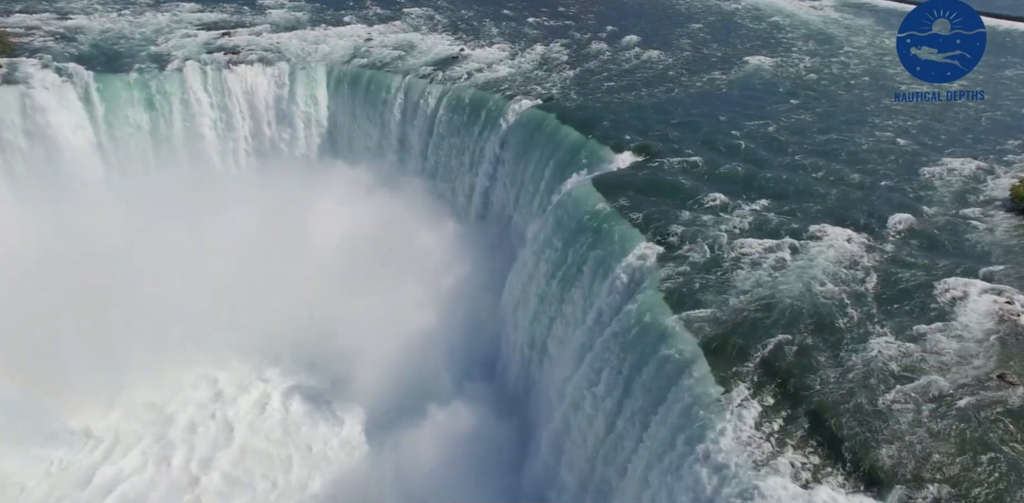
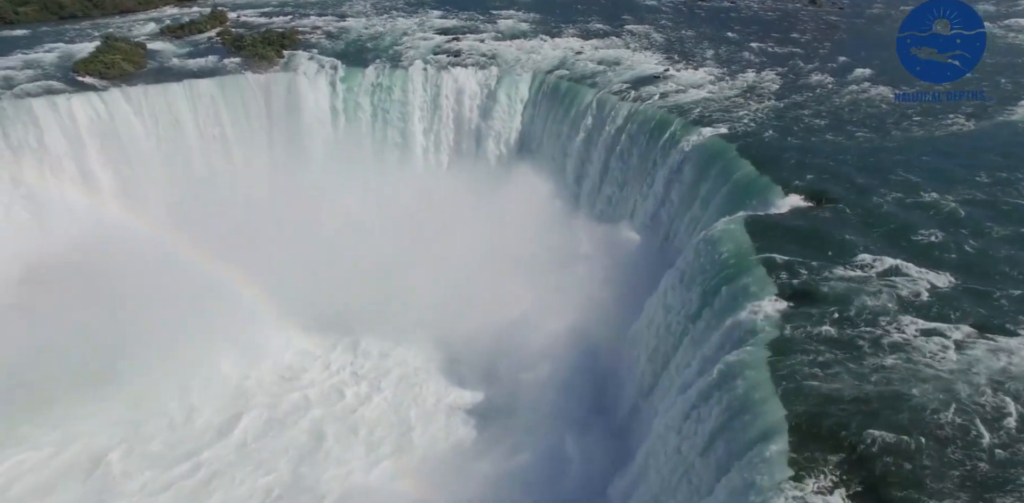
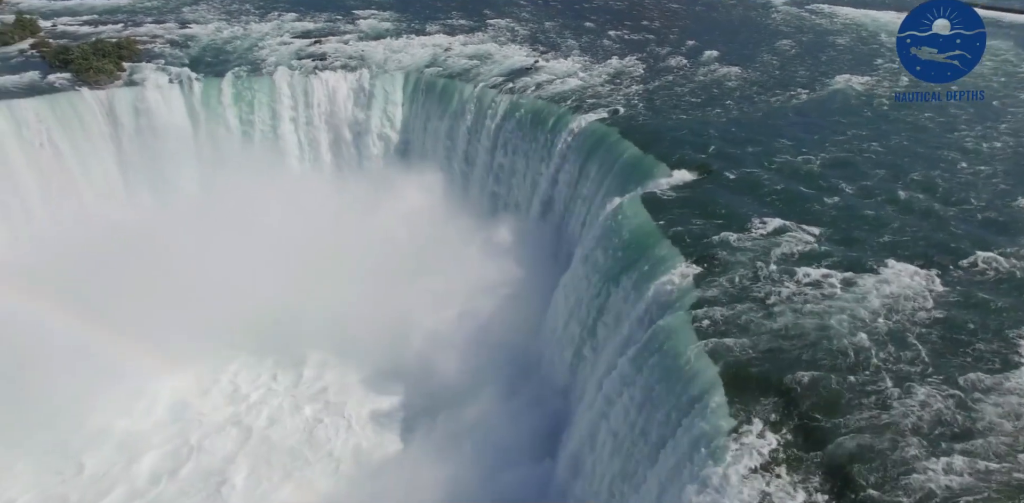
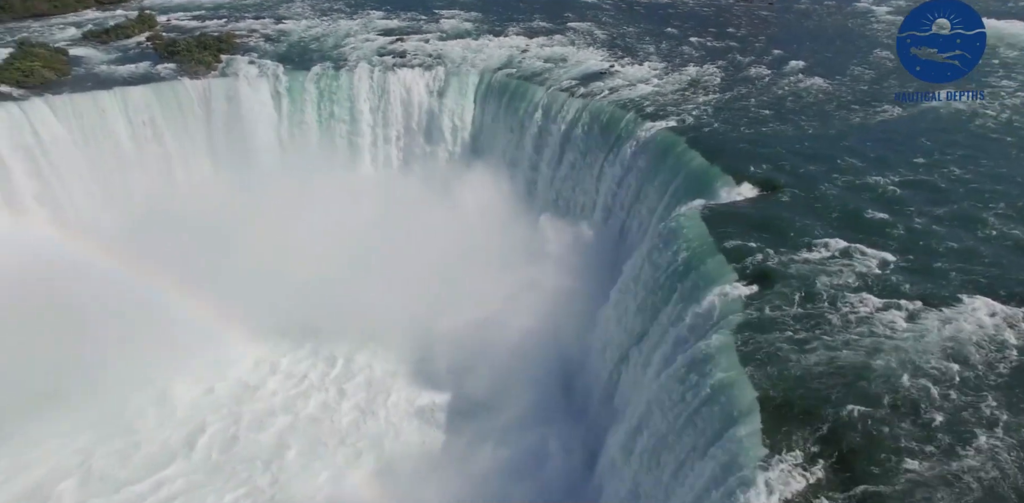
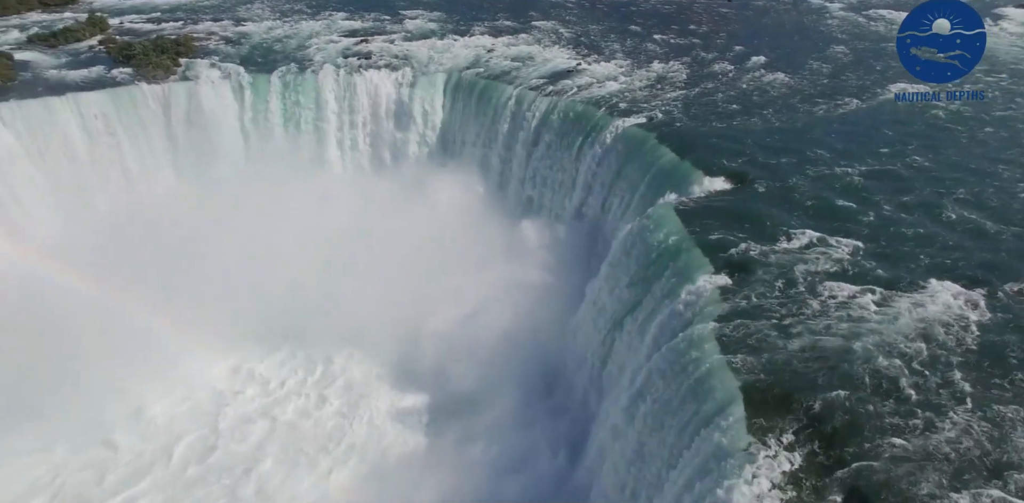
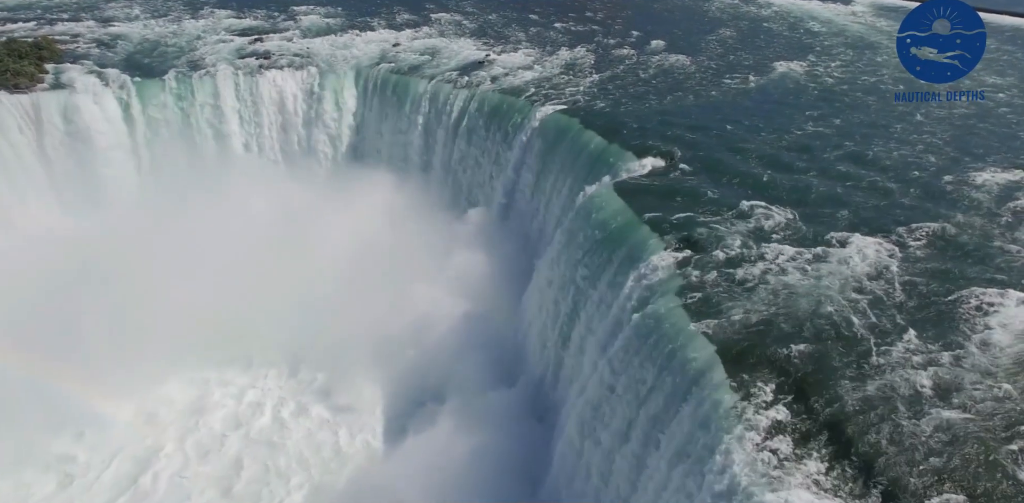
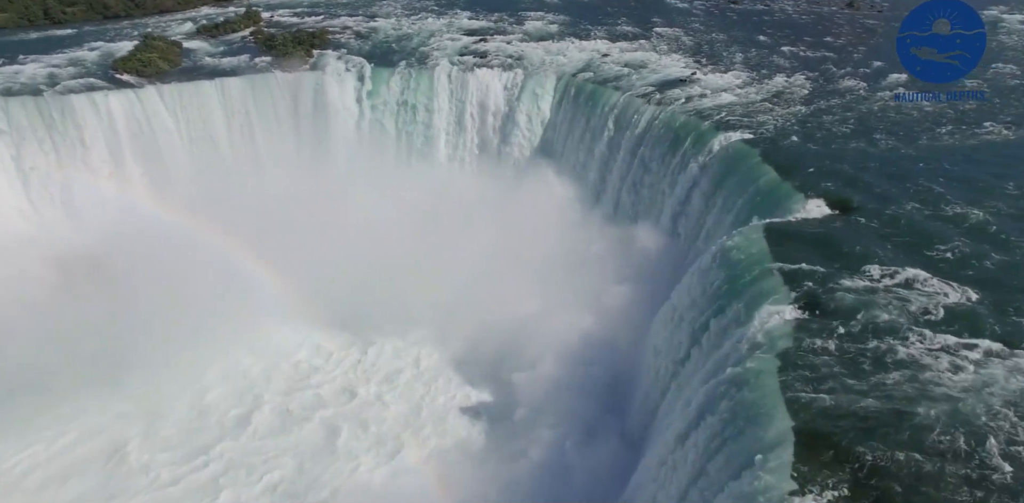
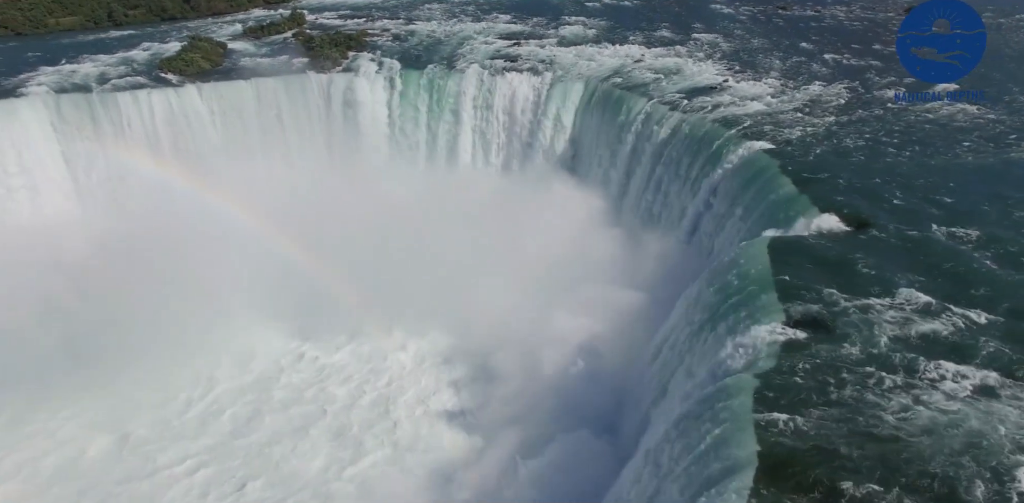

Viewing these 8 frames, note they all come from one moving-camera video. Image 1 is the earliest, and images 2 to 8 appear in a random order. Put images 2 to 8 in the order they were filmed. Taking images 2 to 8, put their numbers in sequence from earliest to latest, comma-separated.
6, 3, 5, 4, 2, 7, 8
